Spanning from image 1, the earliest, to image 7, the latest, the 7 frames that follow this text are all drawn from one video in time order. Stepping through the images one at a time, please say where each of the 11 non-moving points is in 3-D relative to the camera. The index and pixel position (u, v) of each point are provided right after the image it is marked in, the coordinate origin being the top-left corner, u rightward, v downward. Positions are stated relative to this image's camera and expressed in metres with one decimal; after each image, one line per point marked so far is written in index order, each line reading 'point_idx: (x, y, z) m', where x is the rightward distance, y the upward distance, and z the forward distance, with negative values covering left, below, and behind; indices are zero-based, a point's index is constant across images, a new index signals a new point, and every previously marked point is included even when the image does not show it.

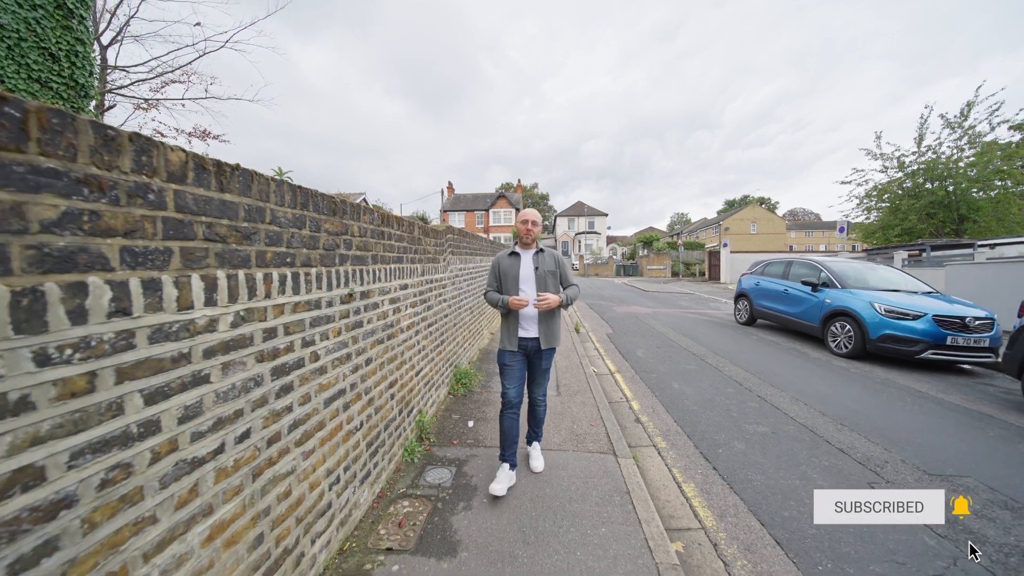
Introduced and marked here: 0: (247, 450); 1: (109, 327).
0: (-1.2, -0.7, +1.5) m
1: (-1.2, -0.1, +1.0) m
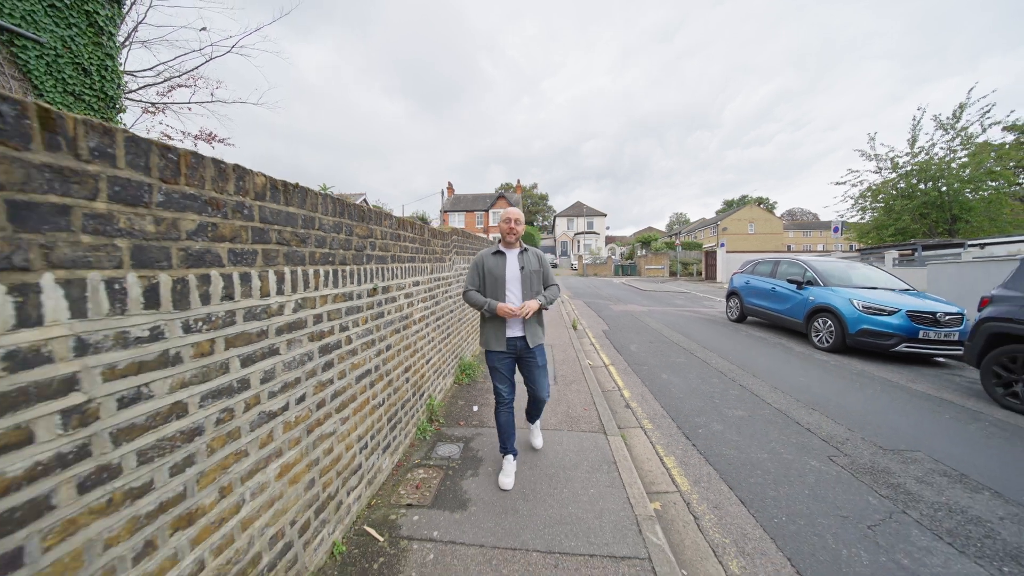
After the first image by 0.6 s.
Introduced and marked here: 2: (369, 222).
0: (-1.1, -0.7, +1.9) m
1: (-1.2, -0.1, +1.4) m
2: (-1.1, +0.5, +2.6) m
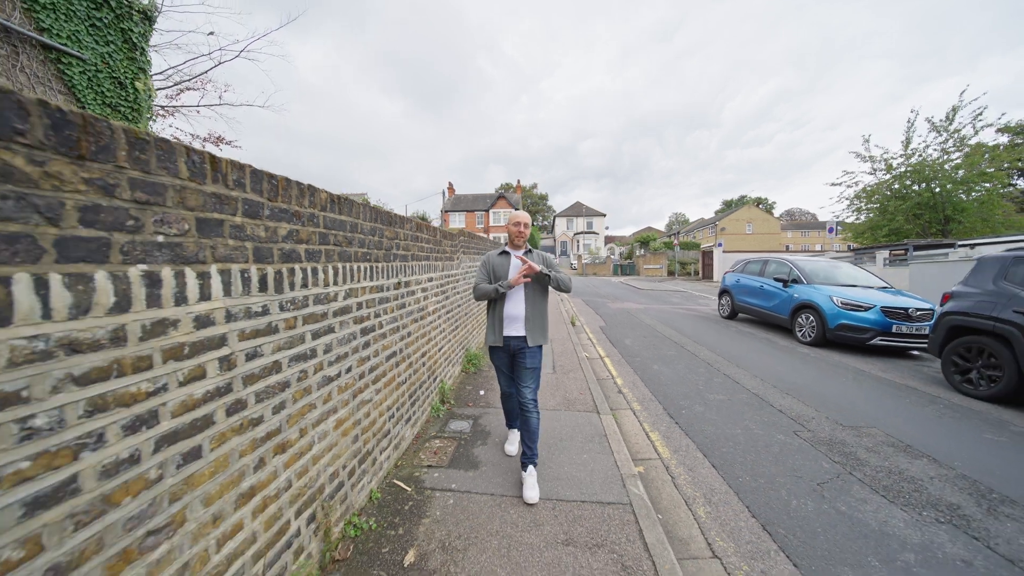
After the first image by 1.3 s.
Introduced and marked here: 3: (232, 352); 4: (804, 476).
0: (-1.1, -0.6, +2.3) m
1: (-1.1, 0.0, +1.8) m
2: (-1.1, +0.6, +3.1) m
3: (-1.2, -0.3, +1.4) m
4: (+2.6, -1.6, +3.0) m
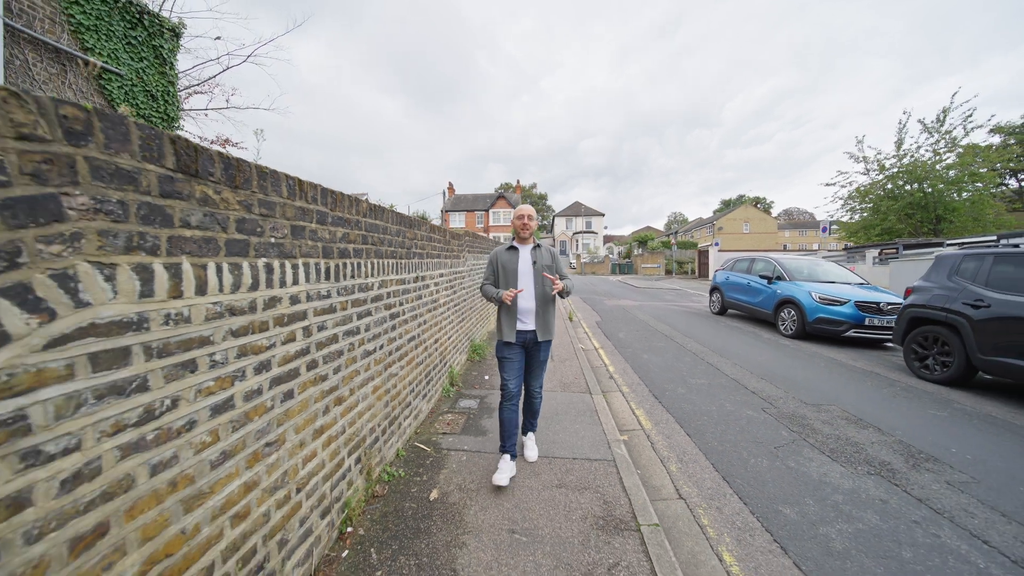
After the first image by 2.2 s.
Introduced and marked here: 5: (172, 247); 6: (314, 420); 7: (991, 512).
0: (-1.1, -0.5, +2.8) m
1: (-1.1, 0.0, +2.3) m
2: (-1.0, +0.6, +3.6) m
3: (-1.2, -0.2, +1.9) m
4: (+2.6, -1.6, +3.5) m
5: (-1.2, +0.1, +1.2) m
6: (-1.1, -0.8, +2.0) m
7: (+3.6, -1.7, +2.6) m
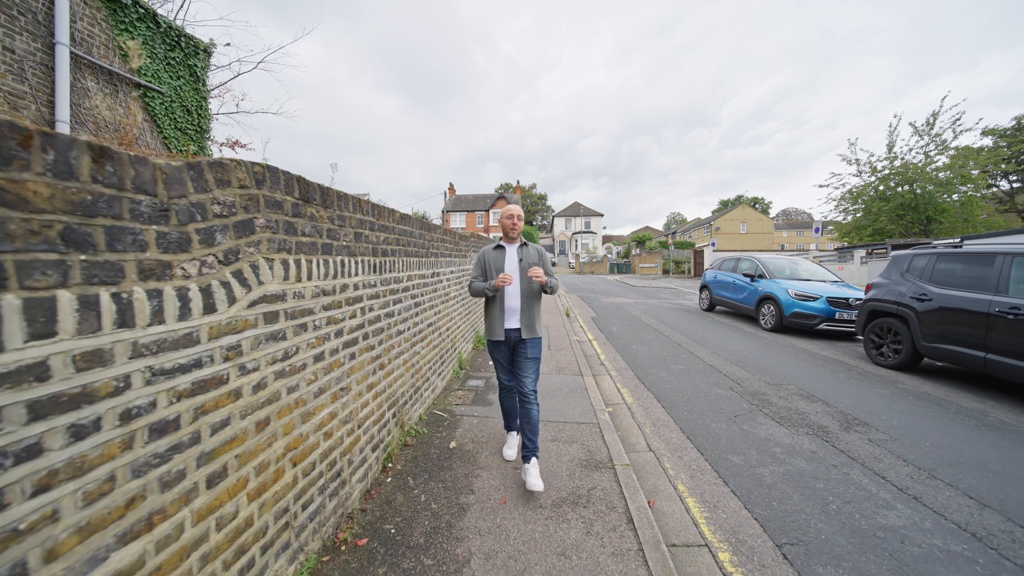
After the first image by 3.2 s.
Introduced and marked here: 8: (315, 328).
0: (-1.0, -0.5, +3.5) m
1: (-1.1, +0.1, +3.0) m
2: (-1.0, +0.7, +4.2) m
3: (-1.1, -0.1, +2.6) m
4: (+2.6, -1.5, +4.2) m
5: (-1.2, +0.2, +1.9) m
6: (-1.1, -0.7, +2.6) m
7: (+3.6, -1.6, +3.2) m
8: (-1.2, -0.2, +2.0) m
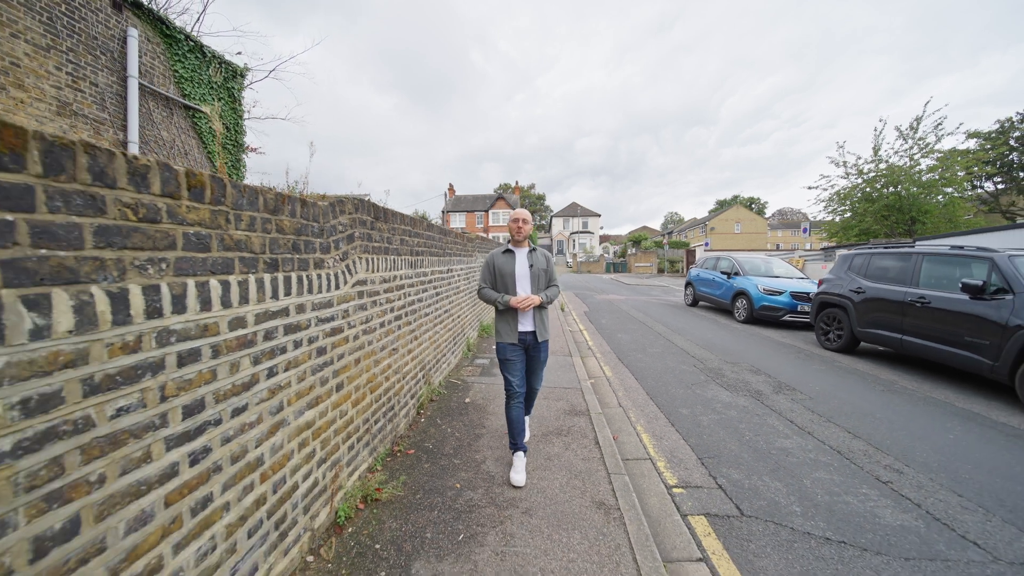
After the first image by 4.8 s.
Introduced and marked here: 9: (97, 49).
0: (-1.0, -0.4, +4.4) m
1: (-1.1, +0.2, +4.0) m
2: (-1.0, +0.8, +5.2) m
3: (-1.1, 0.0, +3.6) m
4: (+2.6, -1.4, +5.1) m
5: (-1.2, +0.3, +2.8) m
6: (-1.1, -0.6, +3.6) m
7: (+3.6, -1.5, +4.2) m
8: (-1.2, -0.1, +3.0) m
9: (-6.9, +4.0, +5.6) m
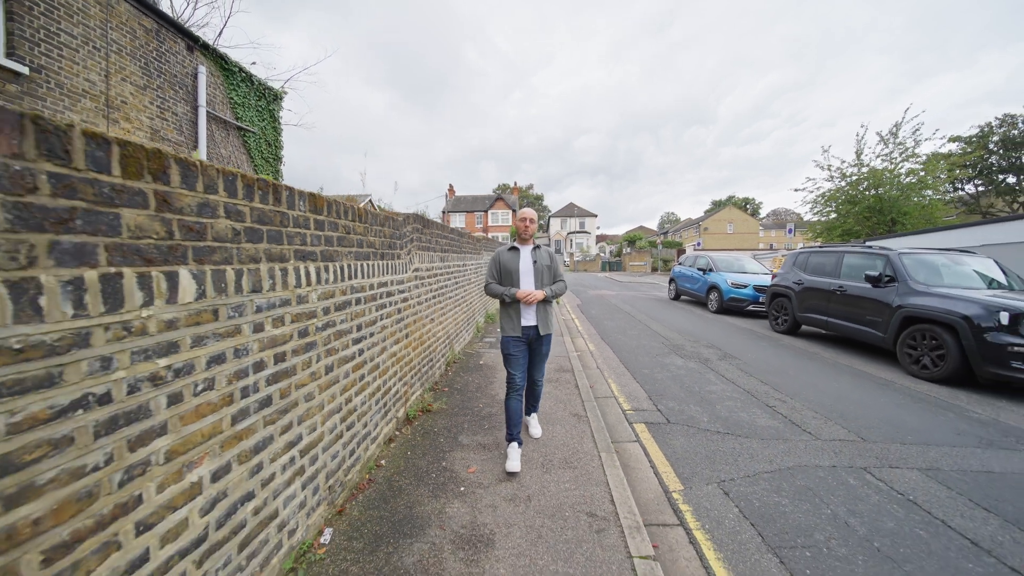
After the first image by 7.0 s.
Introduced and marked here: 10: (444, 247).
0: (-1.0, -0.2, +5.7) m
1: (-1.0, +0.4, +5.3) m
2: (-1.0, +1.0, +6.5) m
3: (-1.1, +0.1, +4.9) m
4: (+2.7, -1.2, +6.5) m
5: (-1.1, +0.5, +4.2) m
6: (-1.0, -0.4, +4.9) m
7: (+3.7, -1.3, +5.5) m
8: (-1.1, 0.0, +4.3) m
9: (-6.8, +4.1, +6.9) m
10: (-1.0, +0.6, +5.1) m
